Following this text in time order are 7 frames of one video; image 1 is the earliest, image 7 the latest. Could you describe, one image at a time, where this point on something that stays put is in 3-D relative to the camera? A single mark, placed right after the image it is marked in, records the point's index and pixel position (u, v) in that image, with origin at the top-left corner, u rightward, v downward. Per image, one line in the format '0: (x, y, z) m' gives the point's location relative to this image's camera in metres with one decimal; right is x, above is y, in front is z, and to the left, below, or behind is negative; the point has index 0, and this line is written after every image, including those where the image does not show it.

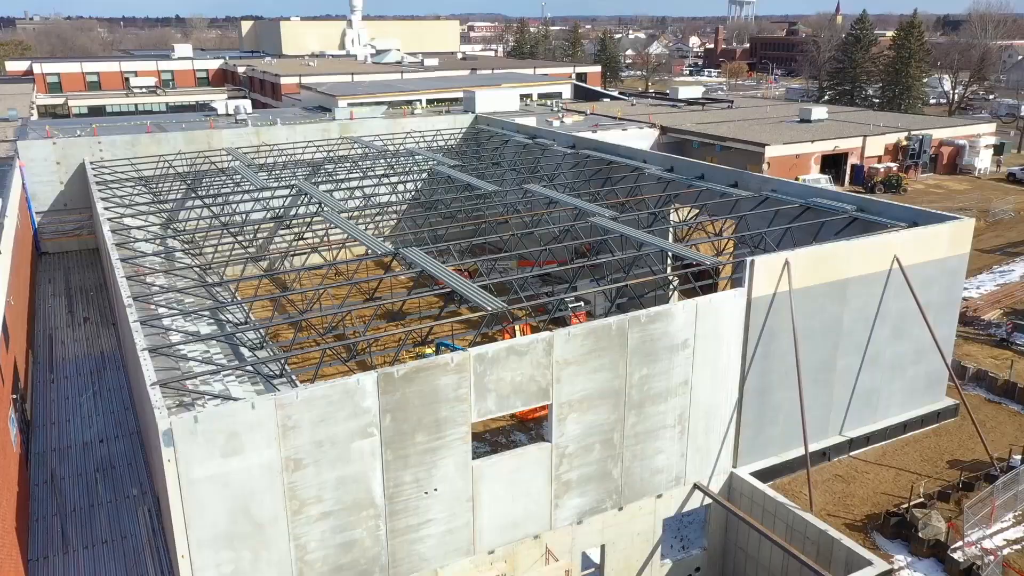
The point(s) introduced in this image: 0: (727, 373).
0: (+4.0, -1.6, +16.0) m
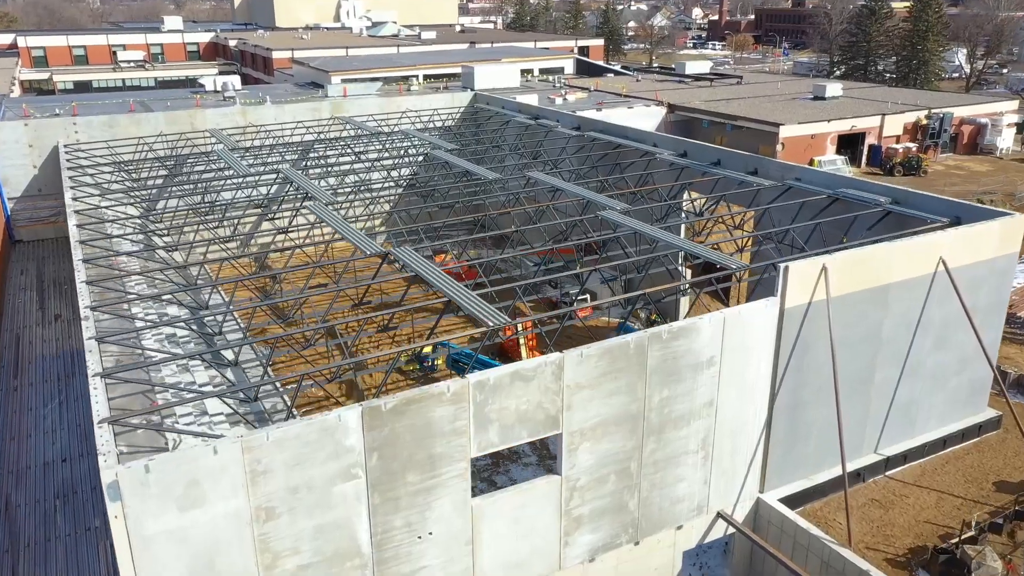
0: (+4.1, -1.7, +14.4) m
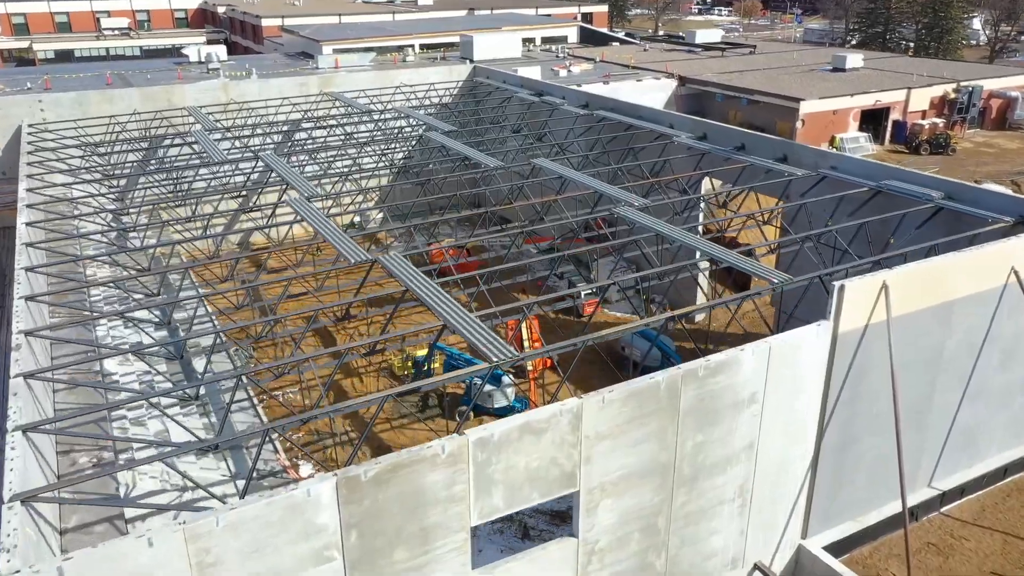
0: (+4.2, -2.0, +12.4) m
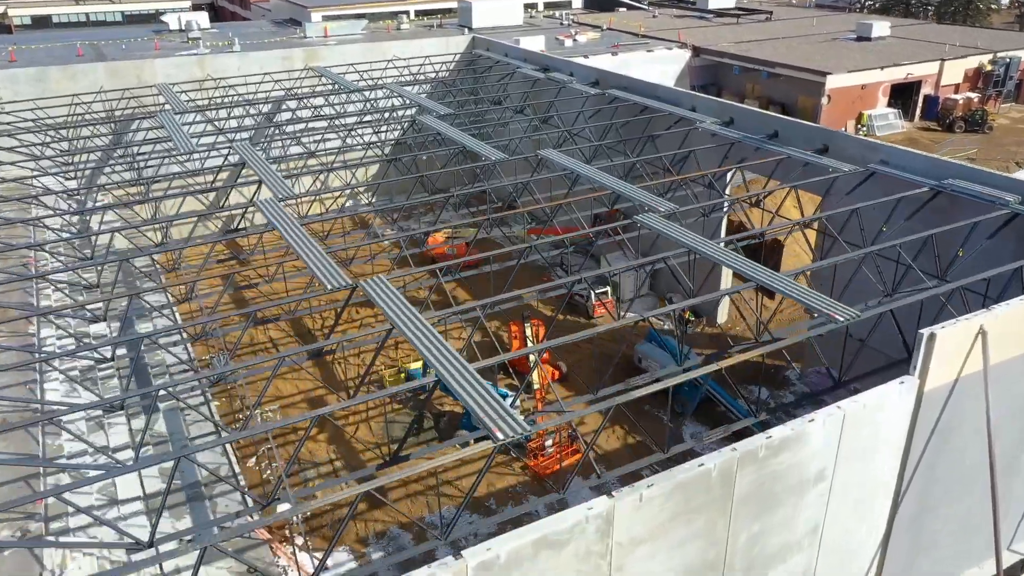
0: (+4.3, -2.5, +10.2) m
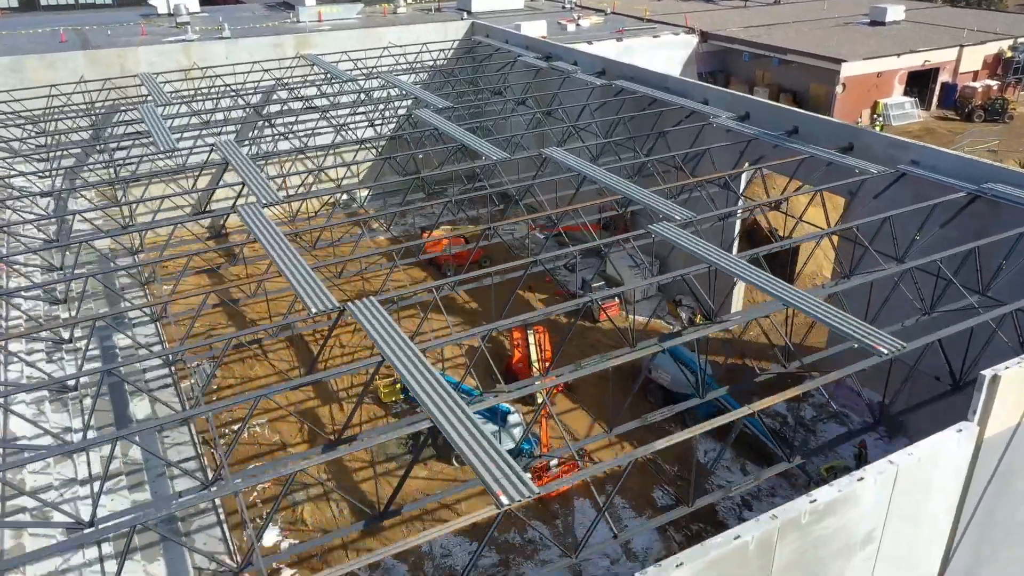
0: (+4.4, -2.8, +9.1) m
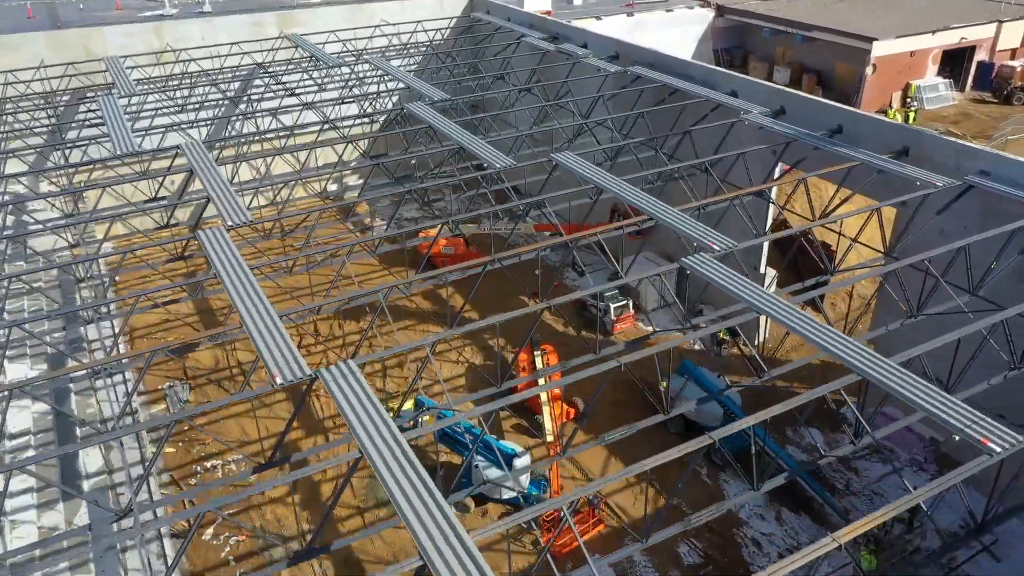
0: (+4.5, -3.6, +7.1) m
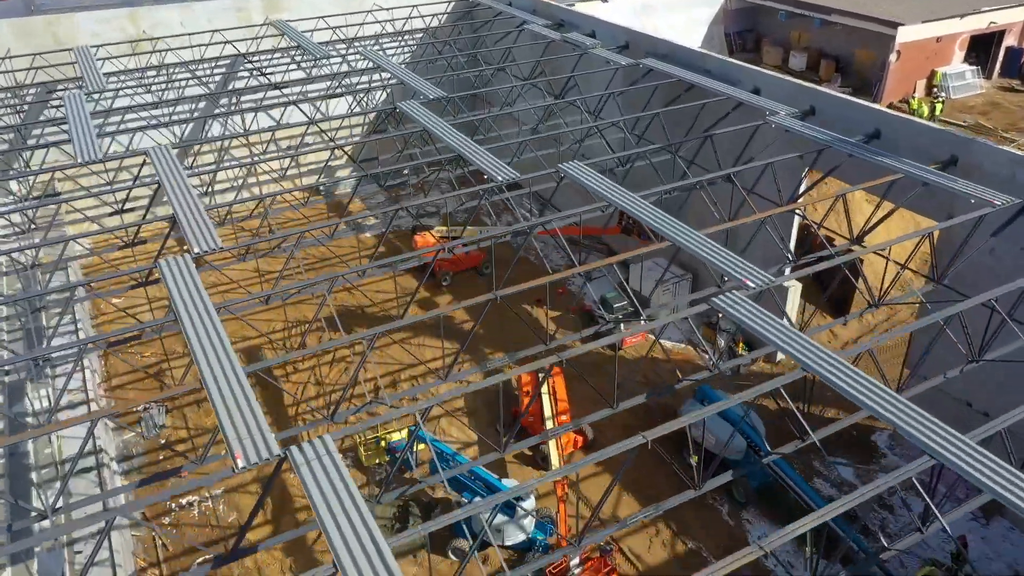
0: (+4.5, -4.2, +5.8) m
